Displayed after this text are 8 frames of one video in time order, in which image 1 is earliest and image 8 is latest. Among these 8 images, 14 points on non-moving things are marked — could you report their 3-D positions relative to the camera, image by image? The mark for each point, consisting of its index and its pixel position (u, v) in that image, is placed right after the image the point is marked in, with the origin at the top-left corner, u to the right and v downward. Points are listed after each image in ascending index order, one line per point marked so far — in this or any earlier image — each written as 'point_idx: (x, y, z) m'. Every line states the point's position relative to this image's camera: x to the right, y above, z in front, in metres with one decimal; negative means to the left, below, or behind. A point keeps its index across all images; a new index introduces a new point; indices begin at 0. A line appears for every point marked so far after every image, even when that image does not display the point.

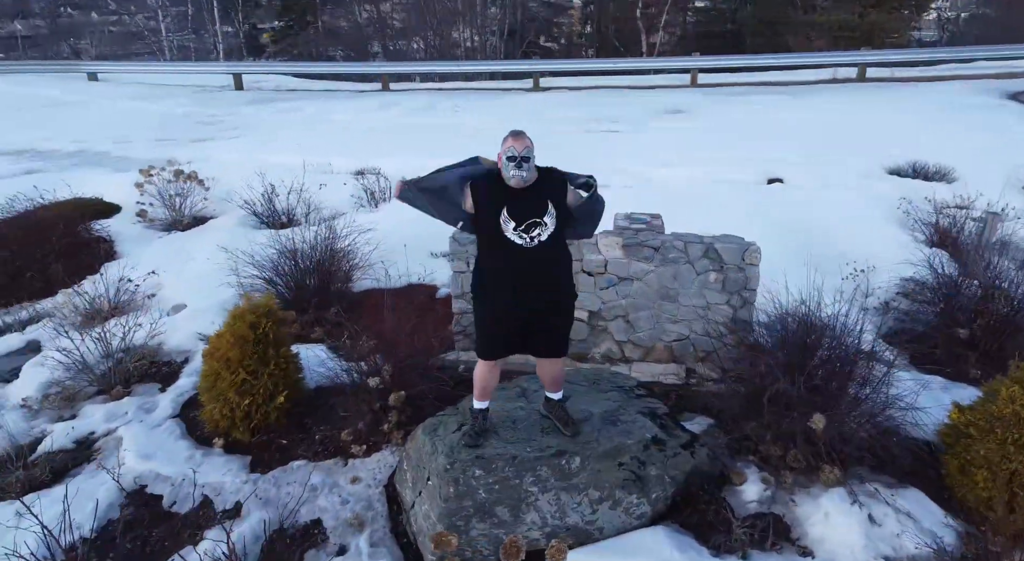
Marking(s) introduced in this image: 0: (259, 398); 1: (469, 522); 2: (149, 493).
0: (-1.8, -0.8, +4.3) m
1: (-0.2, -1.1, +2.8) m
2: (-2.5, -1.5, +4.2) m
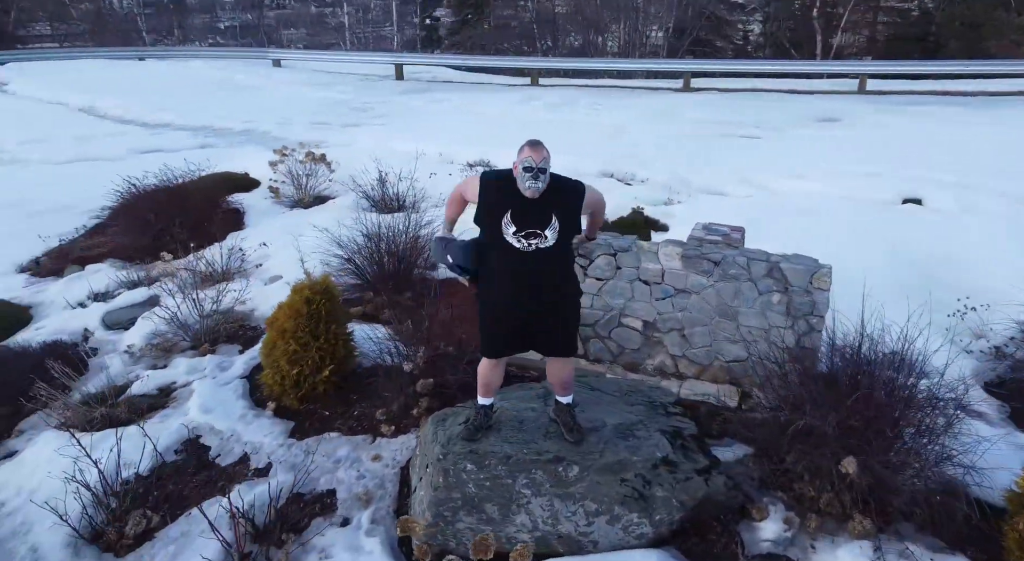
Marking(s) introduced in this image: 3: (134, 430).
0: (-1.5, -0.7, +4.6) m
1: (-0.3, -1.1, +2.8) m
2: (-2.3, -1.2, +4.6) m
3: (-3.0, -1.2, +4.8) m
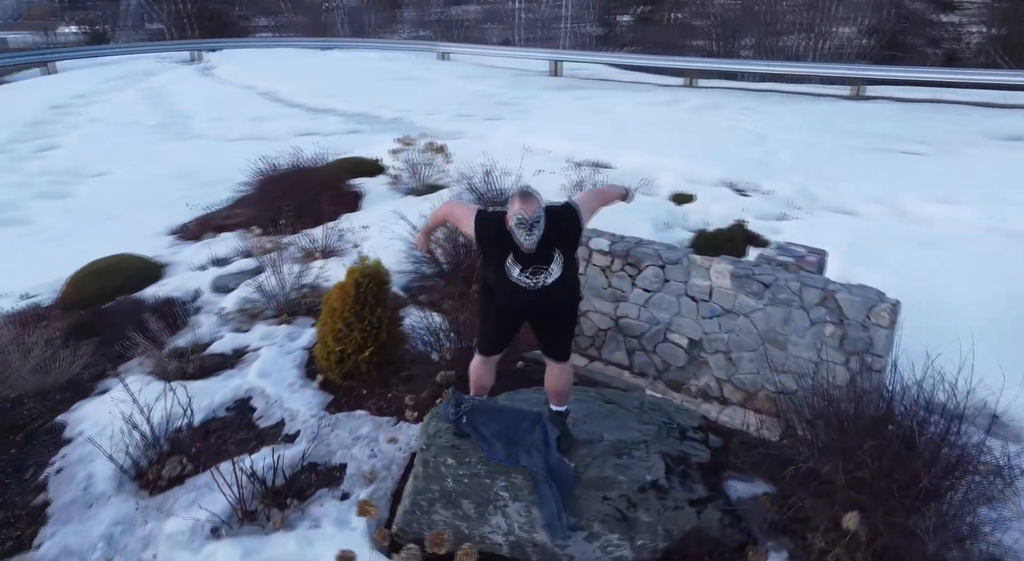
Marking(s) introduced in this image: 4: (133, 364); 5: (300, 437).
0: (-1.3, -0.5, +4.8) m
1: (-0.4, -1.0, +2.8) m
2: (-2.1, -1.0, +4.9) m
3: (-2.7, -0.9, +5.2) m
4: (-3.9, -0.9, +6.4) m
5: (-1.5, -1.1, +4.2) m
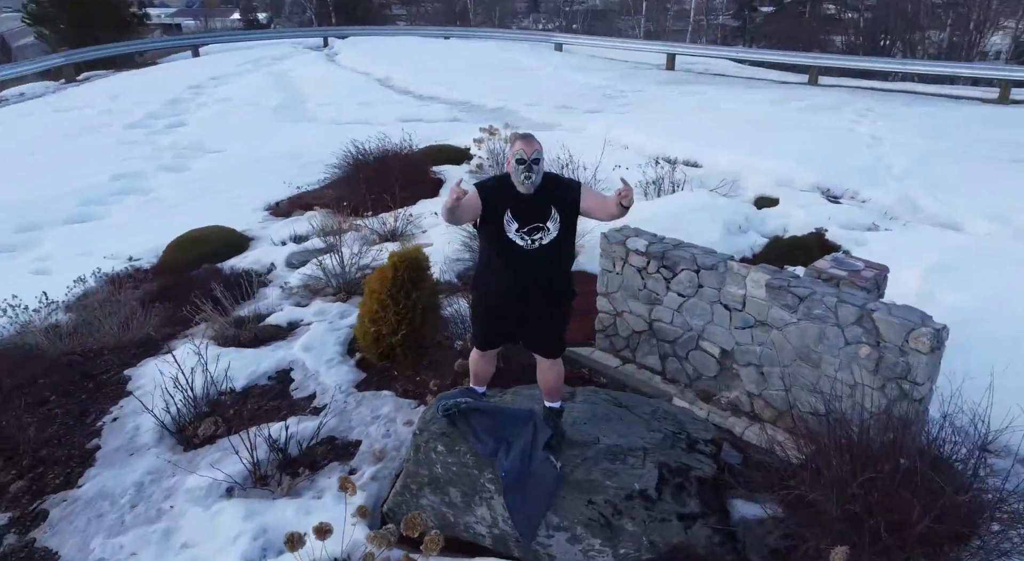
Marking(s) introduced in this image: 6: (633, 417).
0: (-1.0, -0.4, +4.9) m
1: (-0.4, -1.0, +2.8) m
2: (-1.9, -0.8, +5.2) m
3: (-2.4, -0.7, +5.5) m
4: (-3.5, -0.5, +6.9) m
5: (-1.3, -0.9, +4.4) m
6: (+0.6, -0.7, +3.2) m
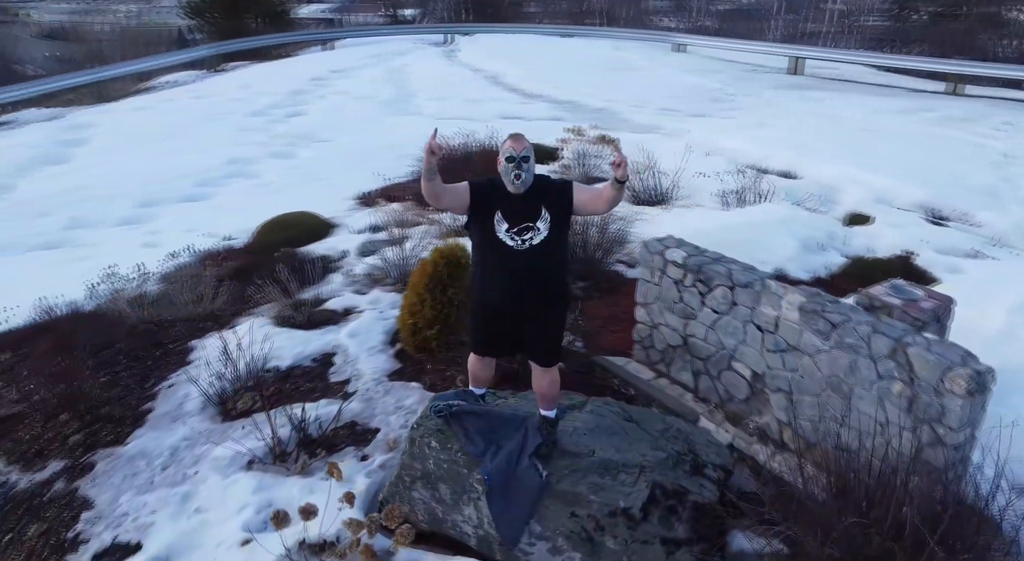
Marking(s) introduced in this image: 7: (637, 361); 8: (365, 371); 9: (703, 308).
0: (-0.8, -0.3, +5.0) m
1: (-0.5, -1.0, +2.9) m
2: (-1.6, -0.7, +5.4) m
3: (-2.1, -0.5, +5.8) m
4: (-3.0, -0.3, +7.3) m
5: (-1.2, -0.9, +4.5) m
6: (+0.6, -0.8, +3.1) m
7: (+1.0, -0.6, +4.6) m
8: (-1.2, -0.7, +5.1) m
9: (+1.2, -0.2, +3.9) m
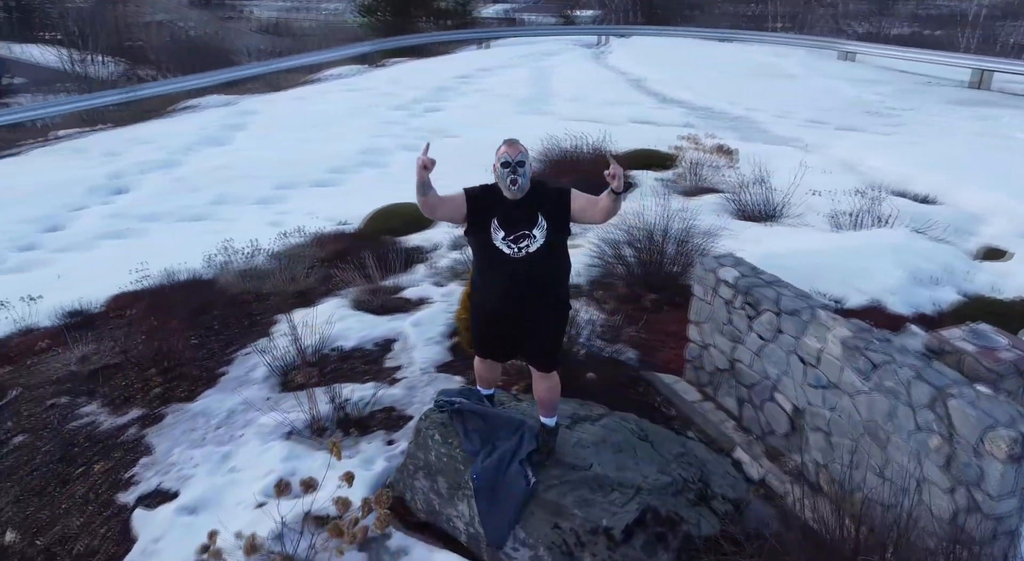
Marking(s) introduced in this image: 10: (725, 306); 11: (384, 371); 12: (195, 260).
0: (-0.3, -0.3, +5.1) m
1: (-0.5, -0.9, +3.0) m
2: (-1.1, -0.6, +5.6) m
3: (-1.5, -0.4, +6.1) m
4: (-2.1, -0.1, +7.7) m
5: (-0.9, -0.8, +4.7) m
6: (+0.7, -0.9, +3.0) m
7: (+1.3, -0.7, +4.4) m
8: (-0.8, -0.7, +5.3) m
9: (+1.4, -0.3, +3.7) m
10: (+1.4, -0.2, +3.9) m
11: (-1.1, -0.8, +5.1) m
12: (-5.0, +0.3, +9.7) m
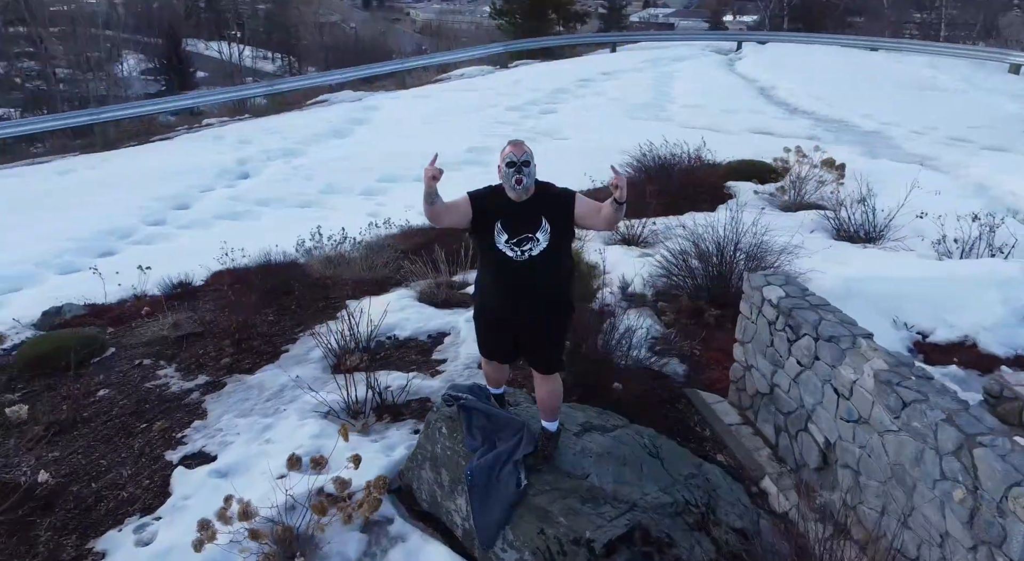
0: (0.0, -0.3, +5.2) m
1: (-0.4, -0.9, +3.1) m
2: (-0.7, -0.6, +5.8) m
3: (-1.0, -0.3, +6.3) m
4: (-1.3, 0.0, +8.0) m
5: (-0.6, -0.8, +4.9) m
6: (+0.7, -0.9, +2.9) m
7: (+1.5, -0.9, +4.2) m
8: (-0.4, -0.6, +5.4) m
9: (+1.6, -0.4, +3.5) m
10: (+1.6, -0.3, +3.7) m
11: (-0.7, -0.7, +5.3) m
12: (-3.9, +0.6, +10.3) m
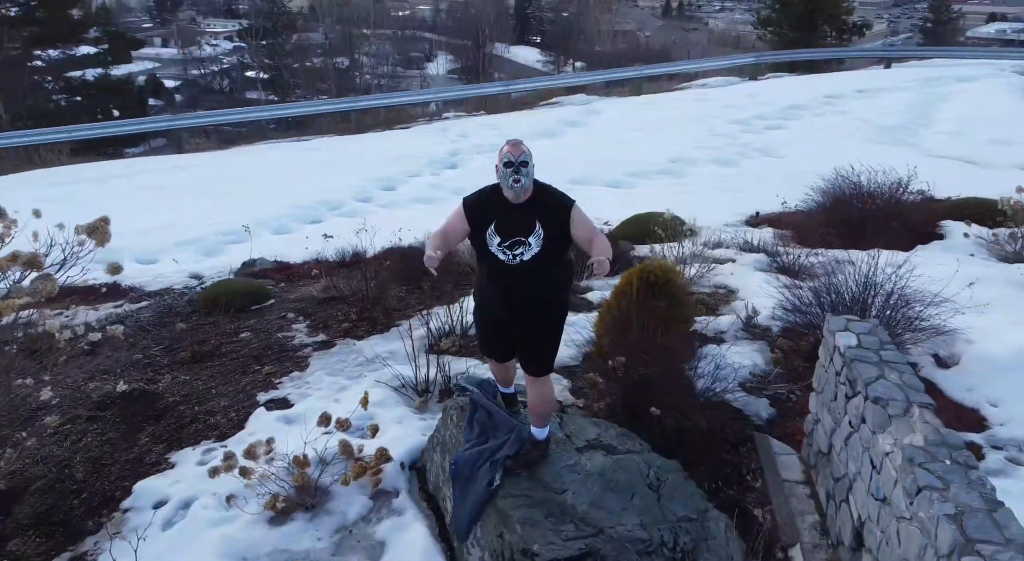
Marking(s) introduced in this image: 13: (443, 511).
0: (+0.7, -0.4, +5.1) m
1: (-0.4, -0.9, +3.3) m
2: (+0.2, -0.6, +5.9) m
3: (+0.1, -0.3, +6.5) m
4: (+0.3, 0.0, +8.2) m
5: (0.0, -0.7, +5.0) m
6: (+0.6, -1.0, +2.8) m
7: (+1.8, -1.1, +3.8) m
8: (+0.3, -0.7, +5.4) m
9: (+1.7, -0.7, +3.1) m
10: (+1.8, -0.5, +3.3) m
11: (0.0, -0.7, +5.5) m
12: (-1.3, +0.9, +11.2) m
13: (-0.3, -1.1, +3.0) m
